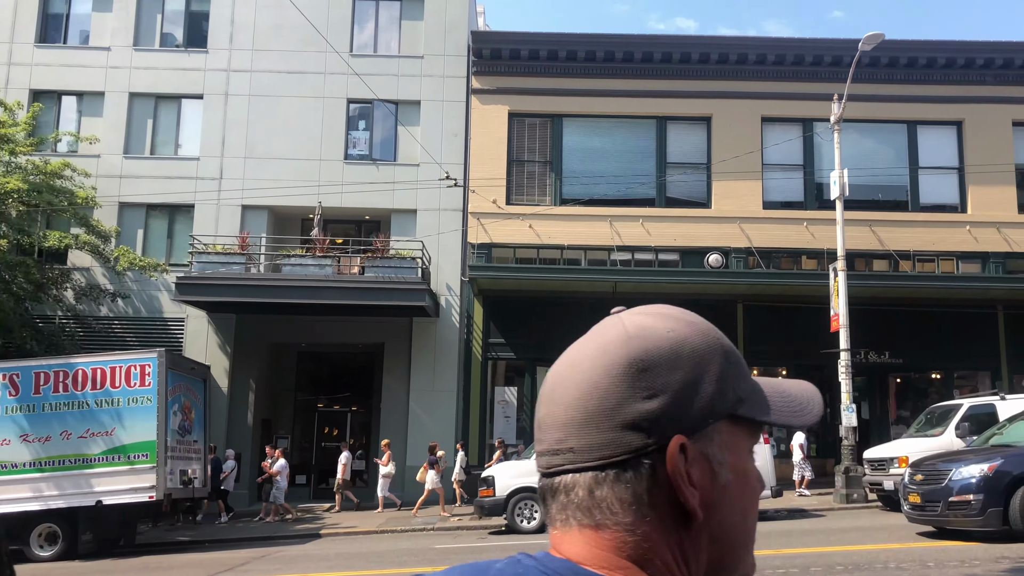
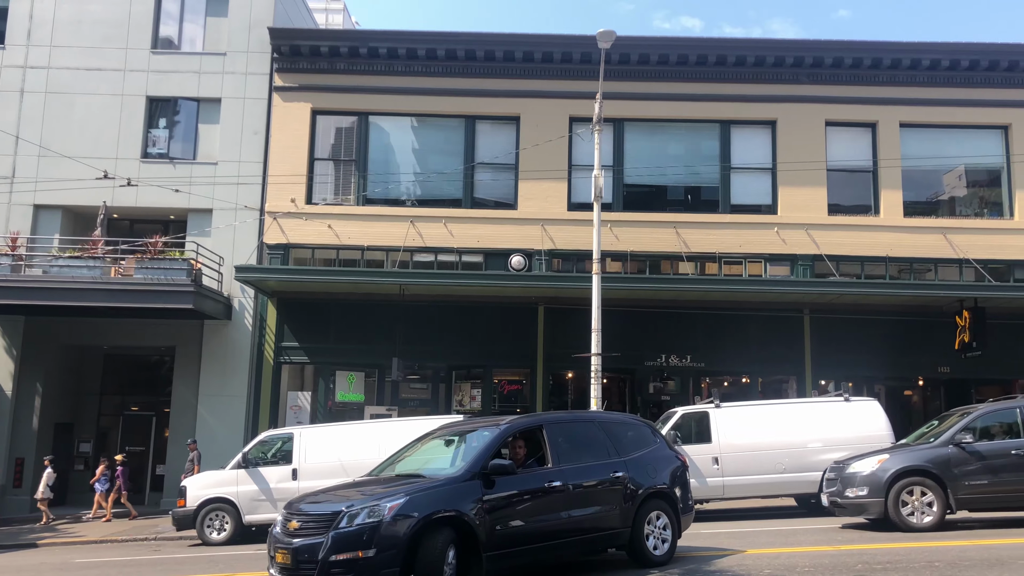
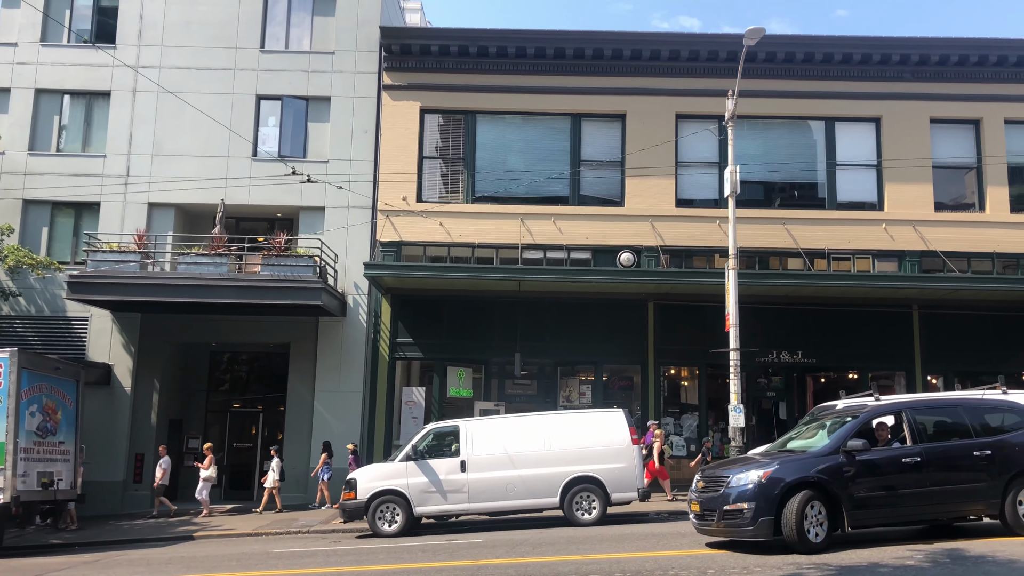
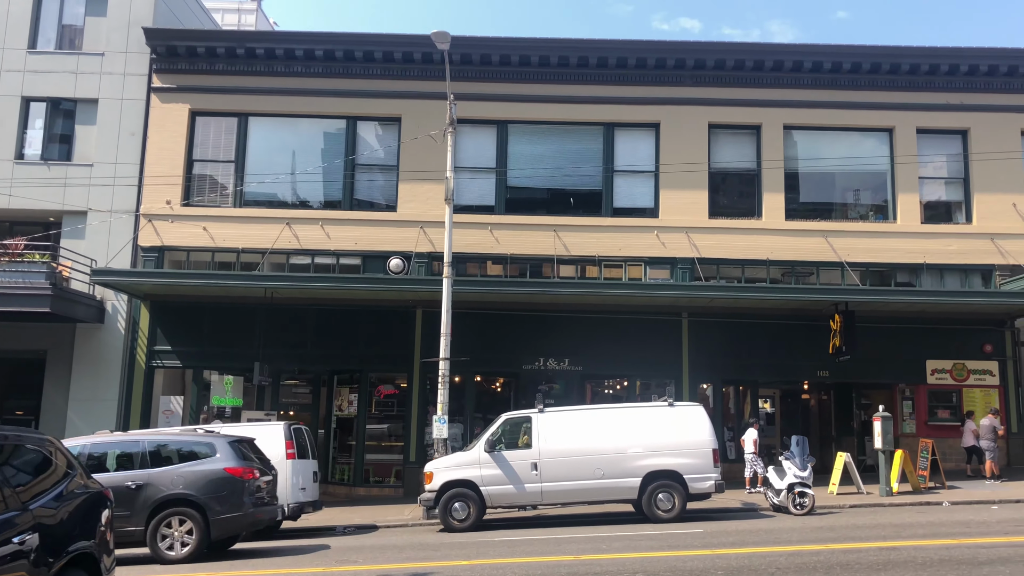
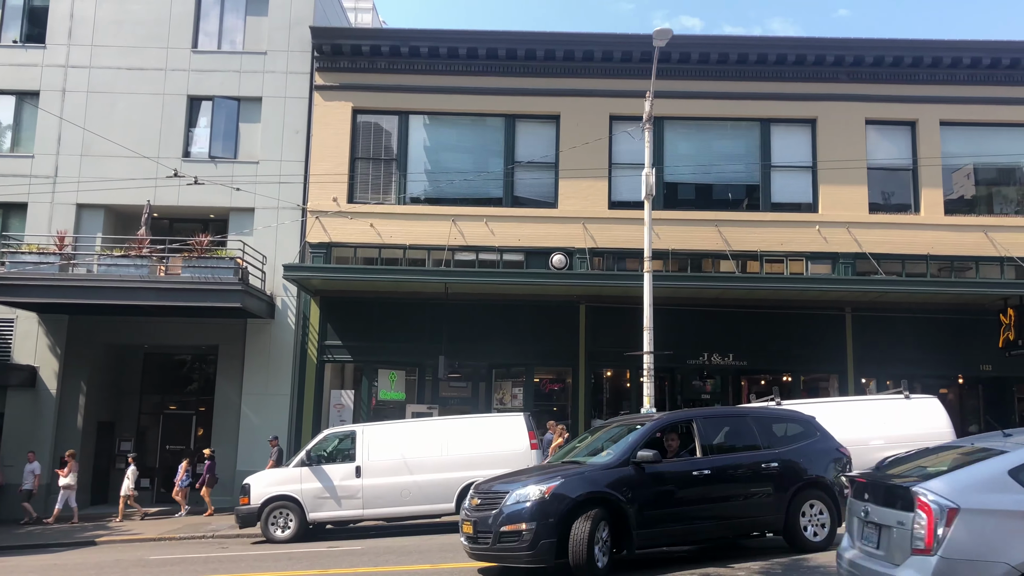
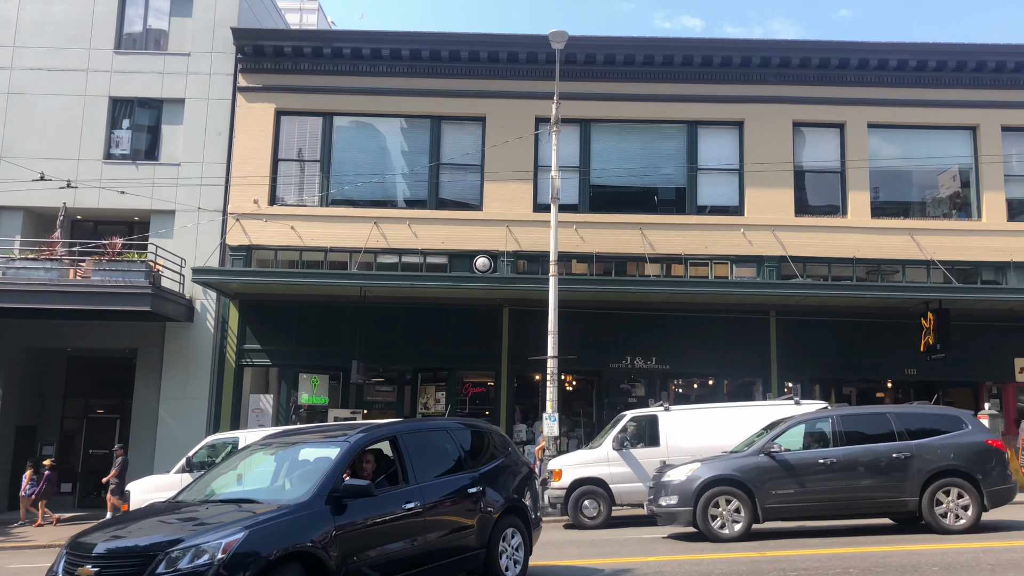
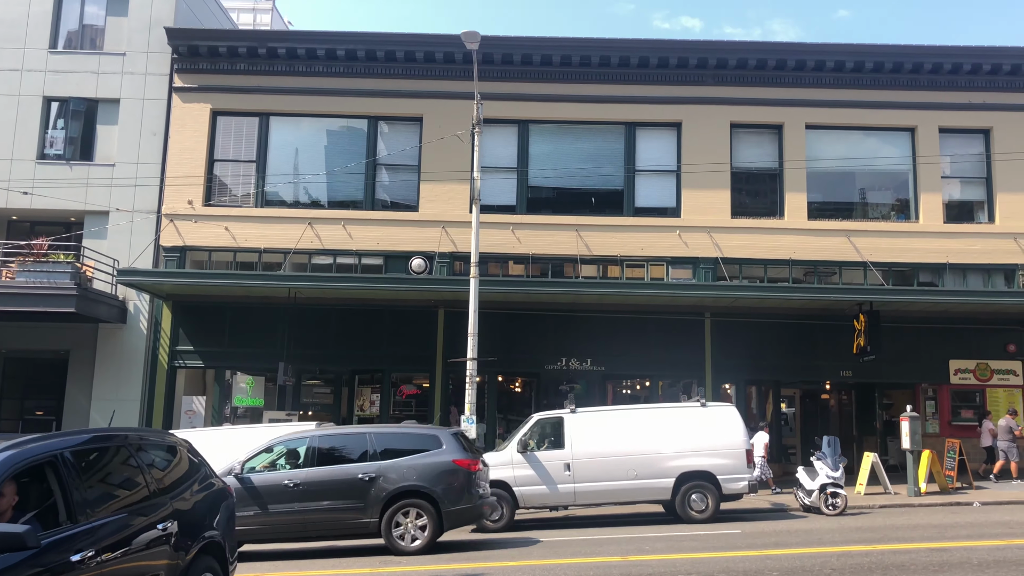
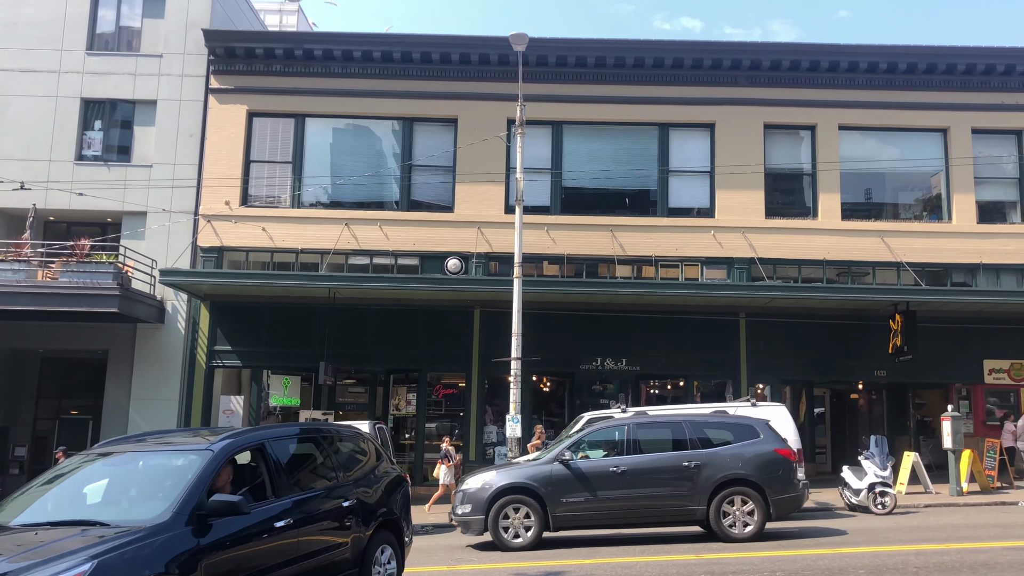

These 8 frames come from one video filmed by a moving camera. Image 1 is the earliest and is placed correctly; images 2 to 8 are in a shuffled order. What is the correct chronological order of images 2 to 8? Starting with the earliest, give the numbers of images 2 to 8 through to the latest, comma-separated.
3, 5, 2, 6, 8, 7, 4
